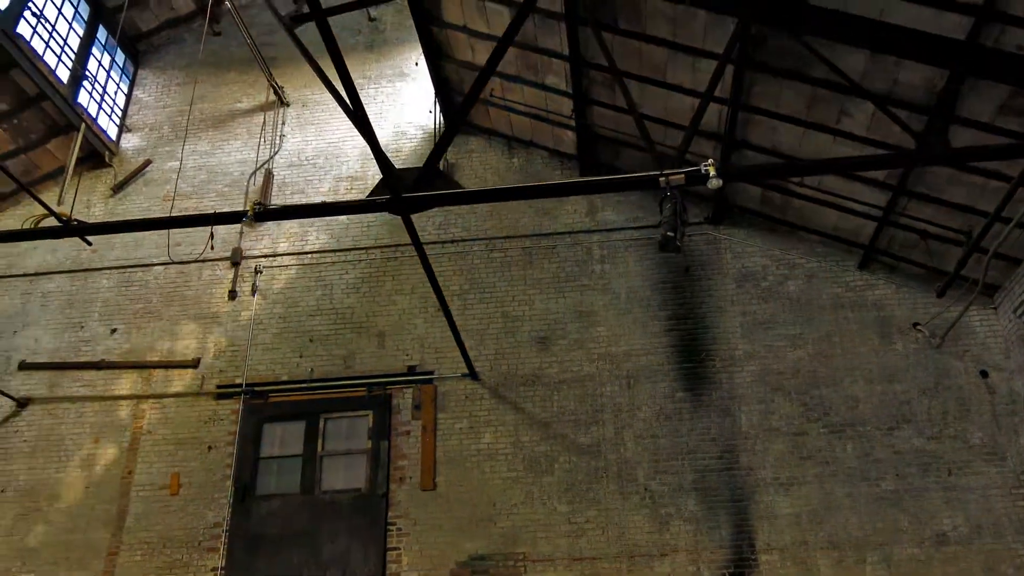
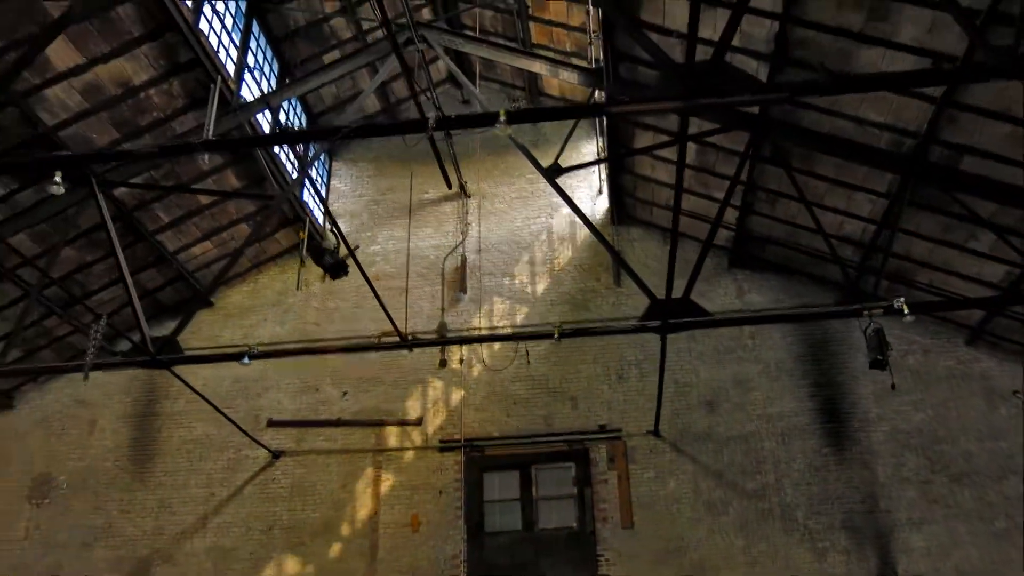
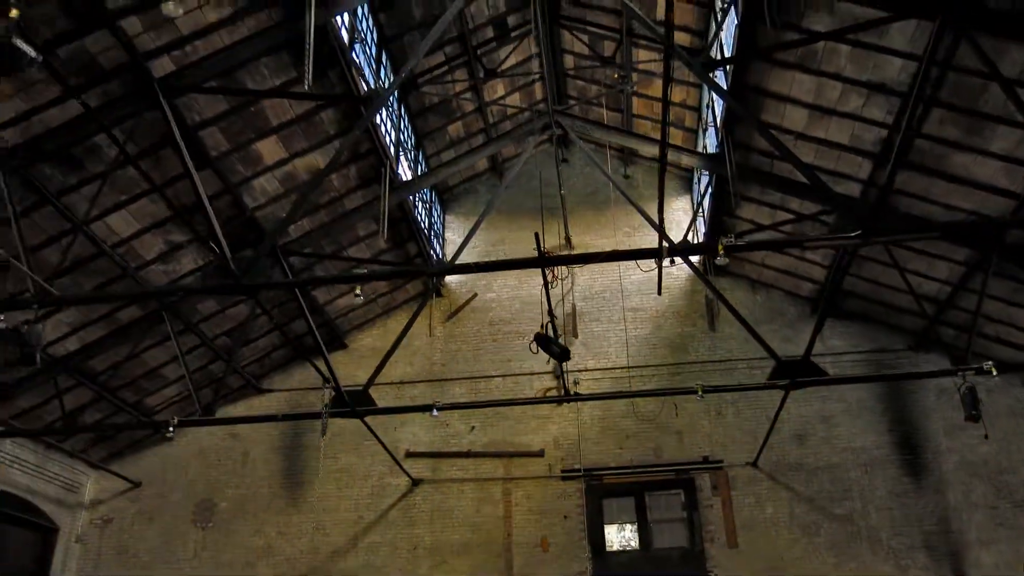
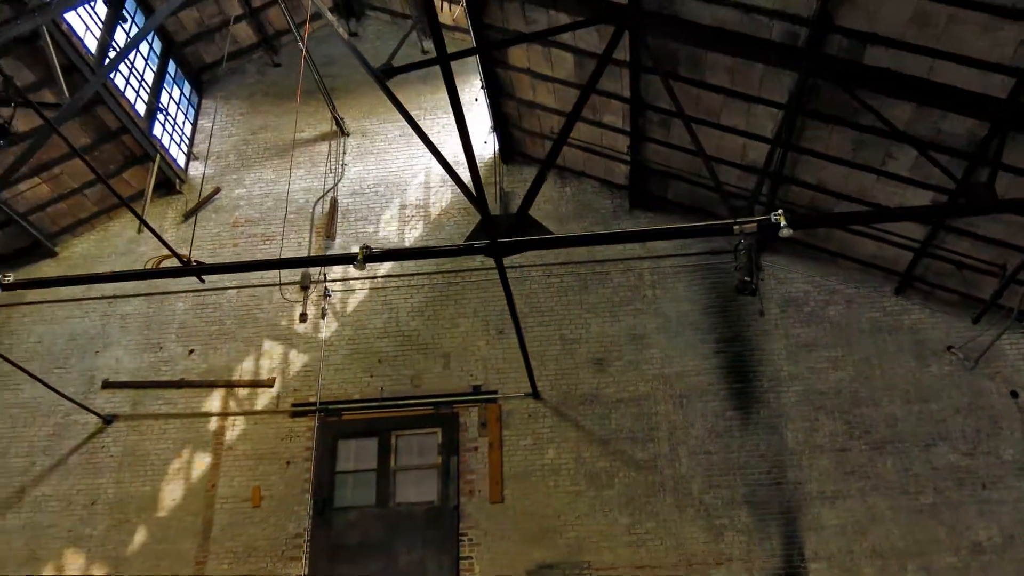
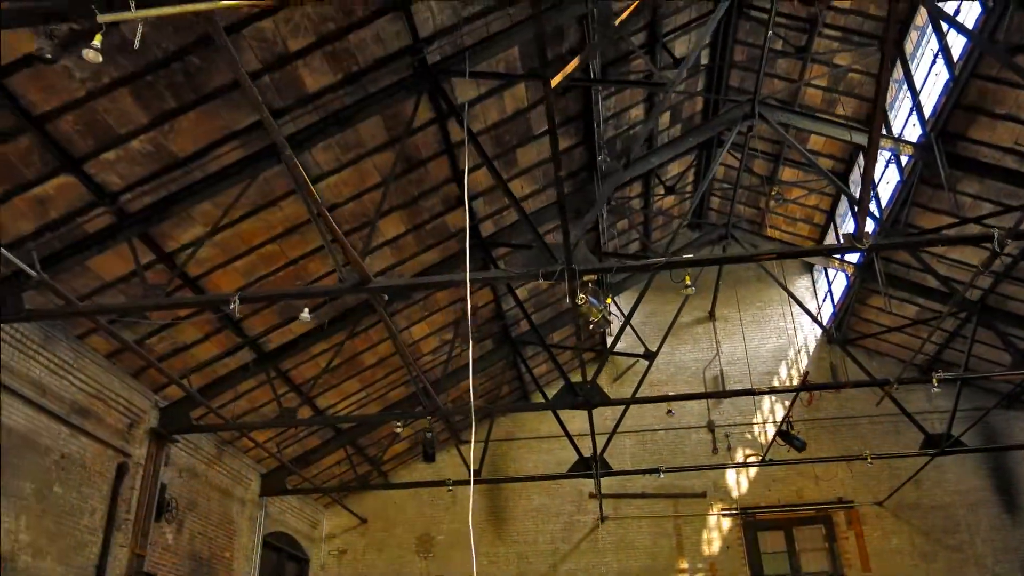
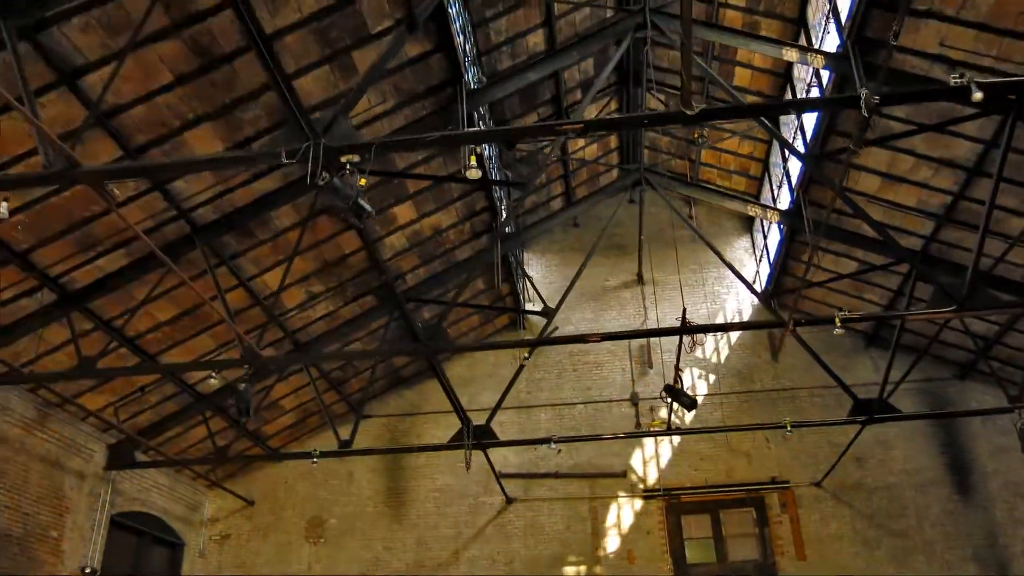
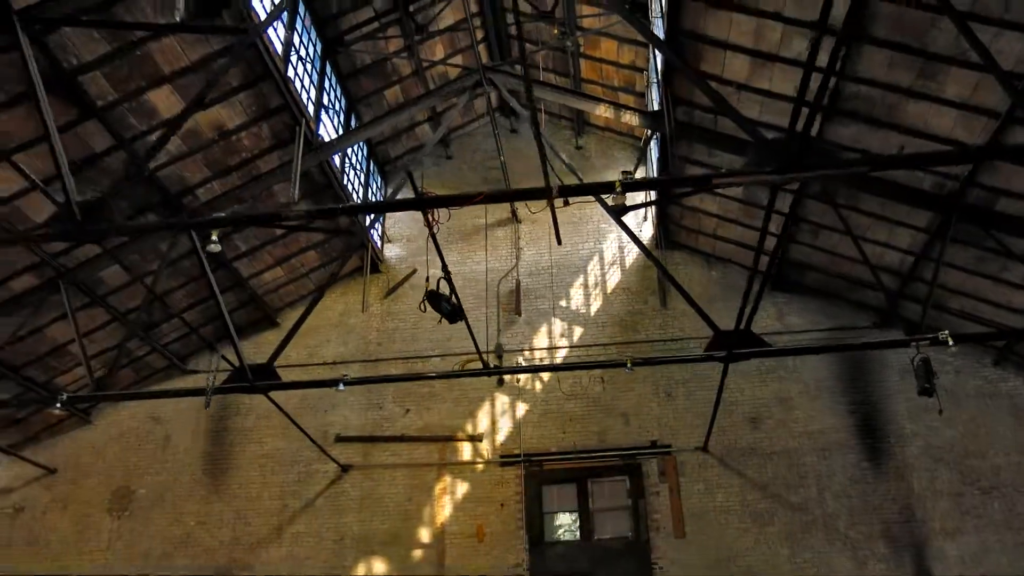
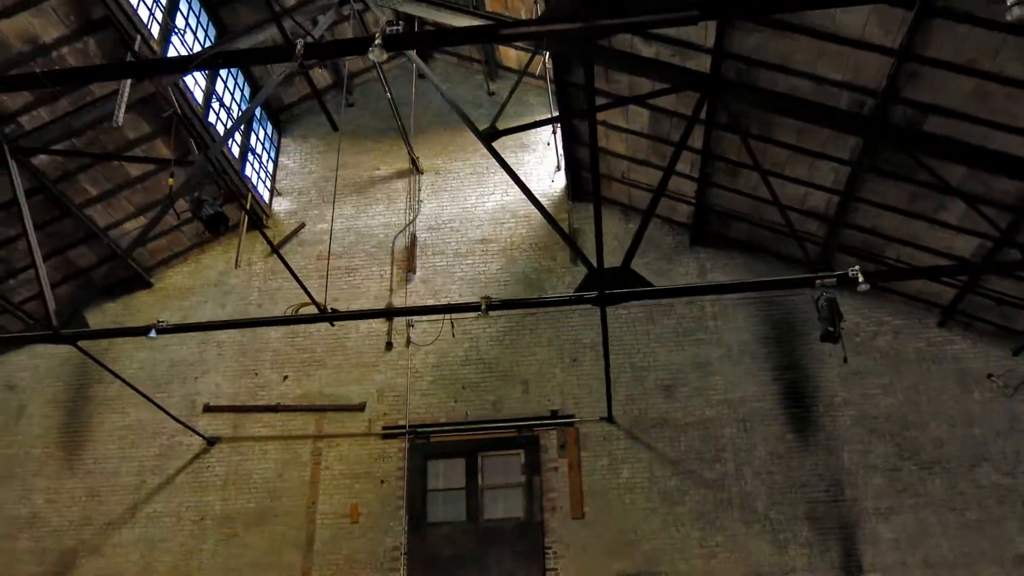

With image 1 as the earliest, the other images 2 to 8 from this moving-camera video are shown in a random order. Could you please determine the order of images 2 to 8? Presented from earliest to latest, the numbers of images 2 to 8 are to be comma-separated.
4, 8, 2, 7, 3, 6, 5
